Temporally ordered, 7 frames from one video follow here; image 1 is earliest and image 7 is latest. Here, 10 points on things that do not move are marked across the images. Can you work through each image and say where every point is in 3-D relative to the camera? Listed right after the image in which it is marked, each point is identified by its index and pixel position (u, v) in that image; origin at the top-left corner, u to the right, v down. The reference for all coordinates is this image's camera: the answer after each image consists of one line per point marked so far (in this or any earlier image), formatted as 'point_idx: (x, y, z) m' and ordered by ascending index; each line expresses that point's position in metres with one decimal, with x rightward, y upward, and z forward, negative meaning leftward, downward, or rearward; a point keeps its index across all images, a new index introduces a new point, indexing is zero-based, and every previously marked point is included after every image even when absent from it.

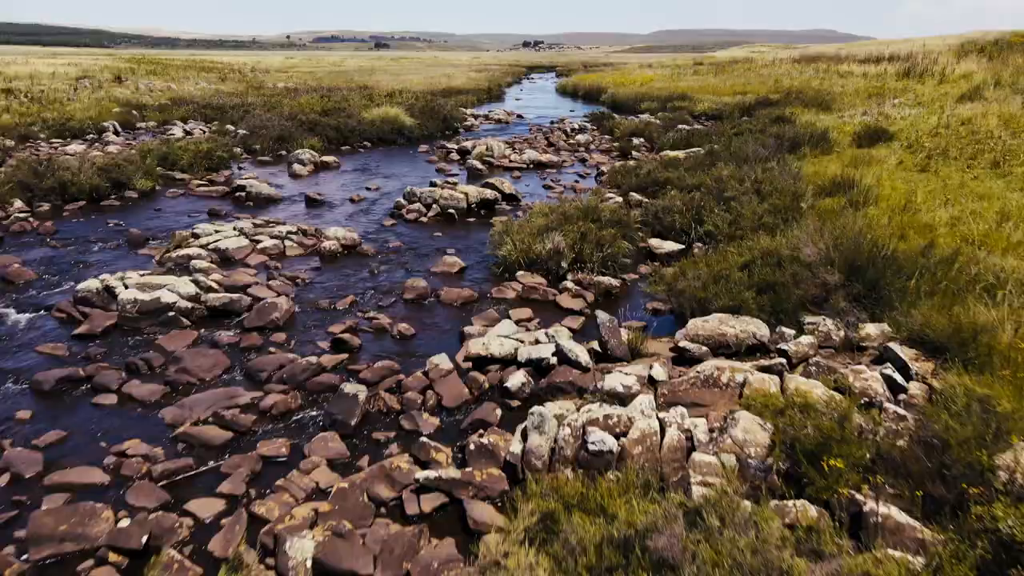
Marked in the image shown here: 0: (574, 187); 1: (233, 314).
0: (+1.5, +2.4, +16.3) m
1: (-3.7, -0.3, +9.0) m
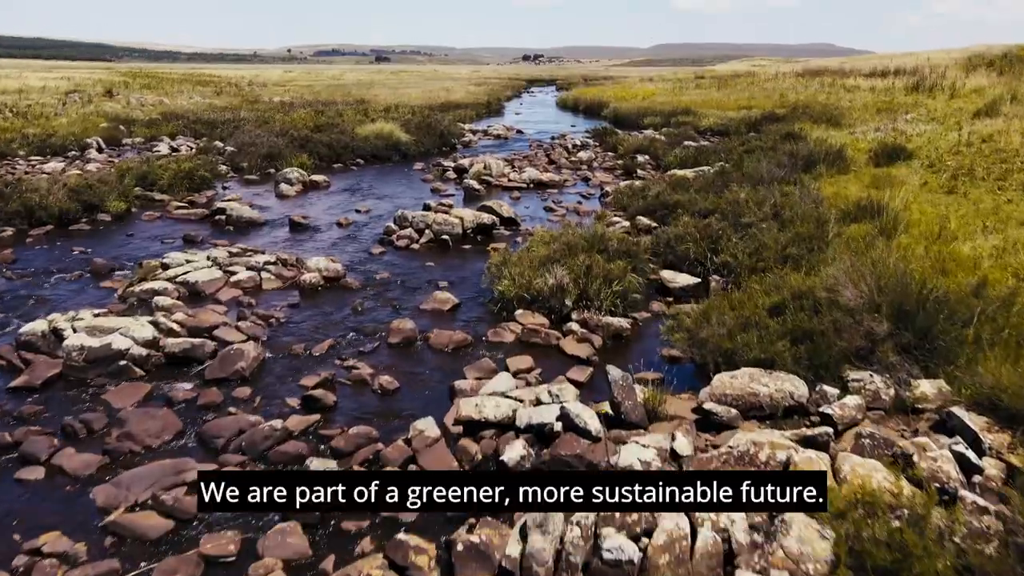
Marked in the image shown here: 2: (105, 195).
0: (+1.5, +1.7, +15.3) m
1: (-3.7, -0.9, +7.9) m
2: (-9.0, +2.0, +14.9) m
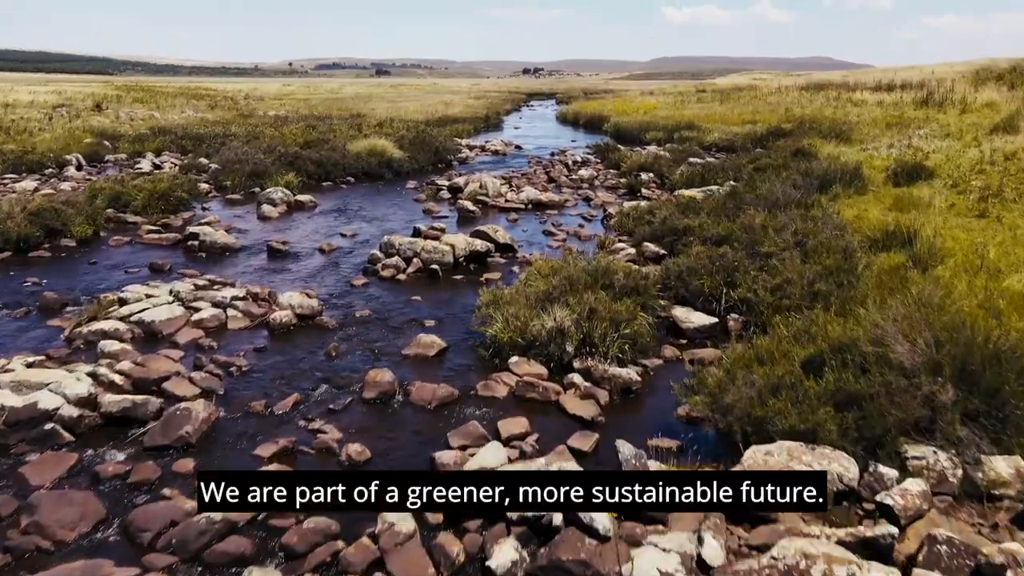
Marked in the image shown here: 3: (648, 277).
0: (+1.4, +1.1, +14.2) m
1: (-3.8, -1.4, +6.8) m
2: (-9.0, +1.4, +13.9) m
3: (+2.0, +0.2, +10.2) m
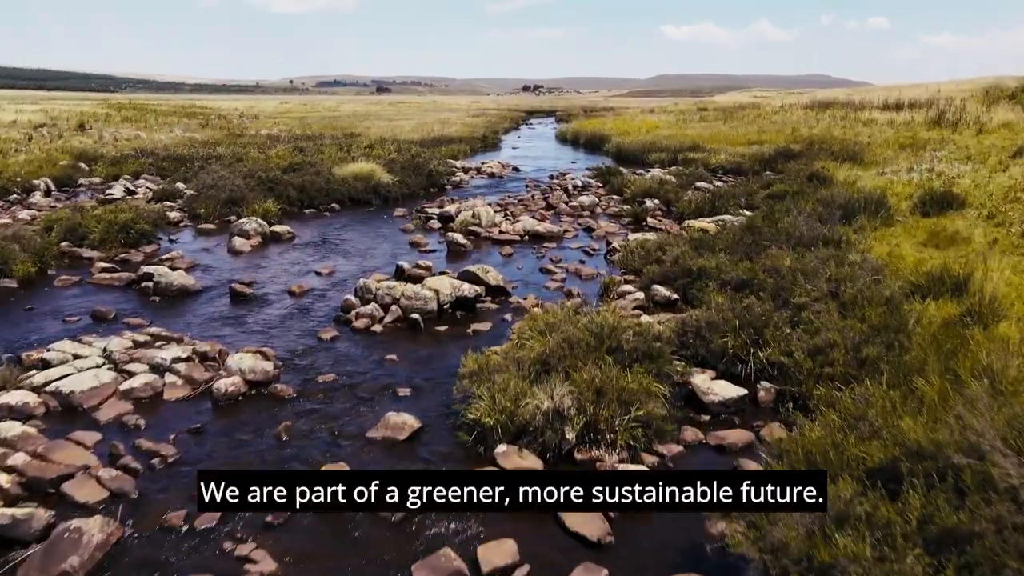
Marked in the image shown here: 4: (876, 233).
0: (+1.3, +0.3, +12.8) m
1: (-3.9, -2.0, +5.3) m
2: (-9.2, +0.6, +12.4) m
3: (+1.9, -0.6, +8.8) m
4: (+7.4, +1.1, +13.7) m
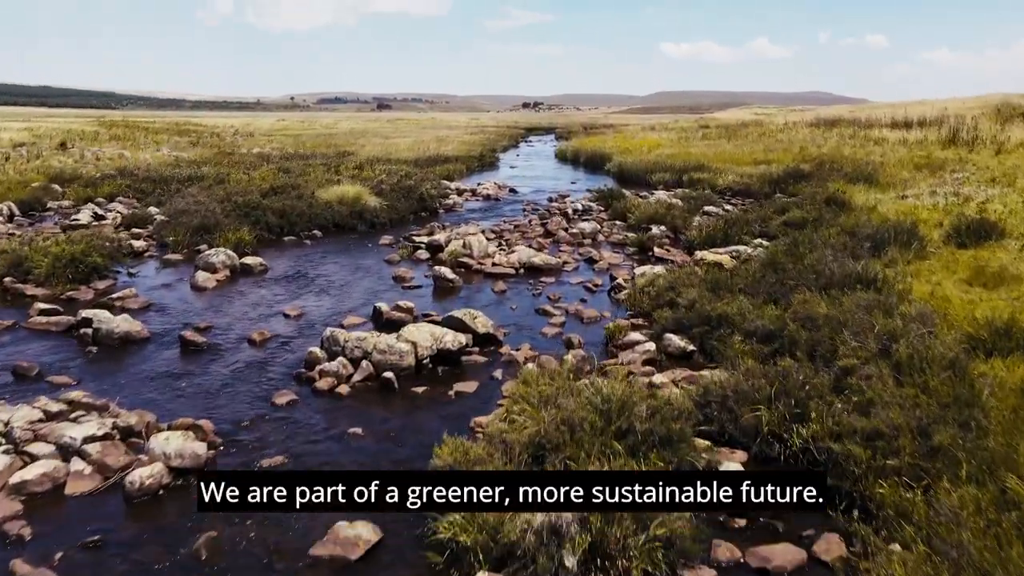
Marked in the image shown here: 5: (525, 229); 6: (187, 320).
0: (+1.2, -0.5, +11.3) m
1: (-4.0, -2.6, +3.8) m
2: (-9.3, -0.1, +11.0) m
3: (+1.8, -1.2, +7.3) m
4: (+7.2, +0.3, +12.3) m
5: (+0.4, +1.7, +19.0) m
6: (-5.4, -0.5, +11.1) m
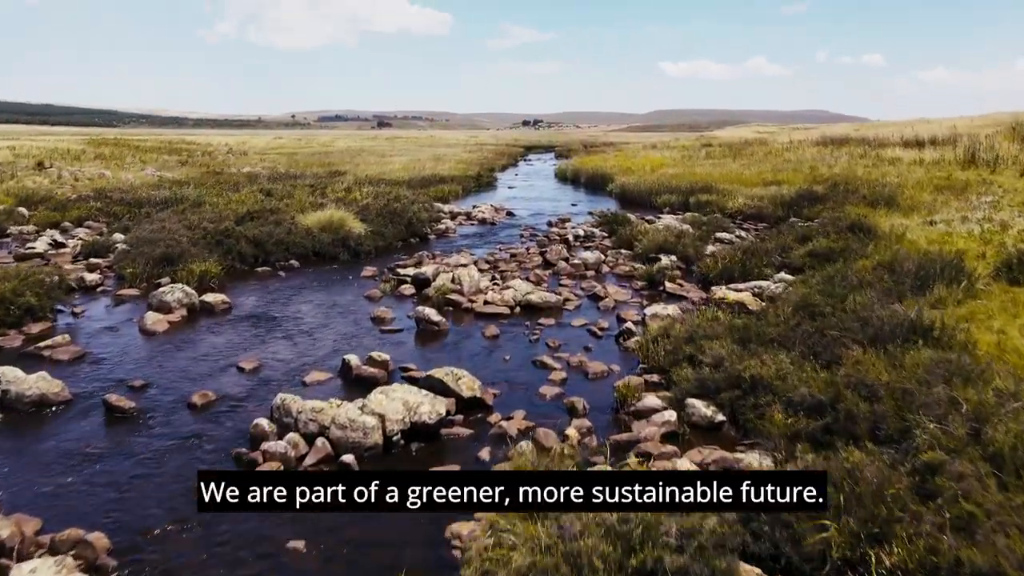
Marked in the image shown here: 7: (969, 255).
0: (+1.1, -1.2, +9.6) m
1: (-4.2, -3.1, +2.1) m
2: (-9.4, -0.8, +9.3) m
3: (+1.7, -1.8, +5.6) m
4: (+7.1, -0.4, +10.6) m
5: (+0.3, +0.8, +17.4) m
6: (-5.5, -1.2, +9.5) m
7: (+9.8, +0.7, +14.6) m
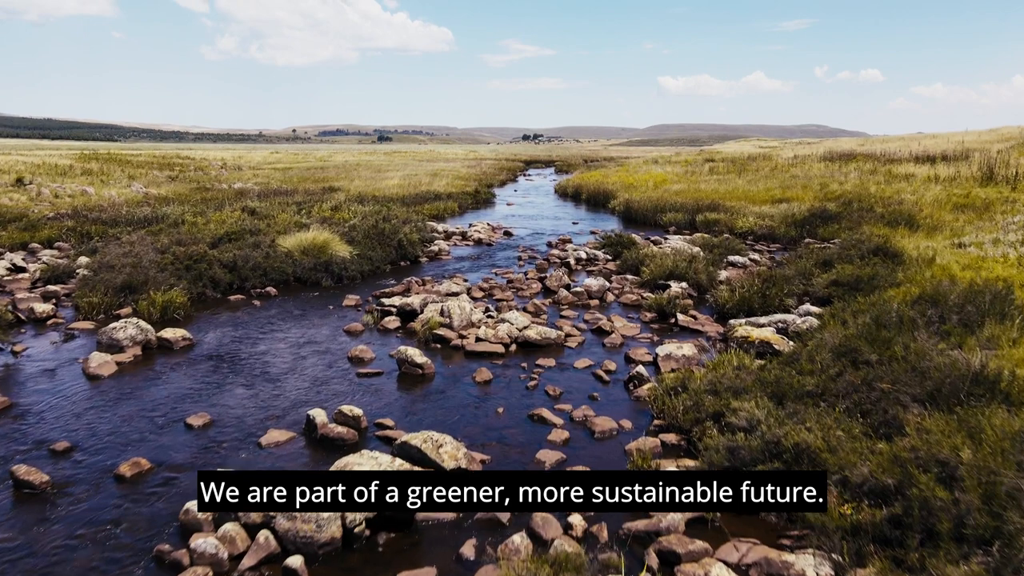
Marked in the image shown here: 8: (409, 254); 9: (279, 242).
0: (+1.0, -1.7, +8.2) m
1: (-4.2, -3.5, +0.6) m
2: (-9.5, -1.4, +7.9) m
3: (+1.6, -2.3, +4.1) m
4: (+7.1, -0.9, +9.2) m
5: (+0.2, +0.1, +16.0) m
6: (-5.6, -1.8, +8.0) m
7: (+9.7, 0.0, +13.2) m
8: (-2.9, +0.9, +19.2) m
9: (-6.2, +1.2, +18.1) m
